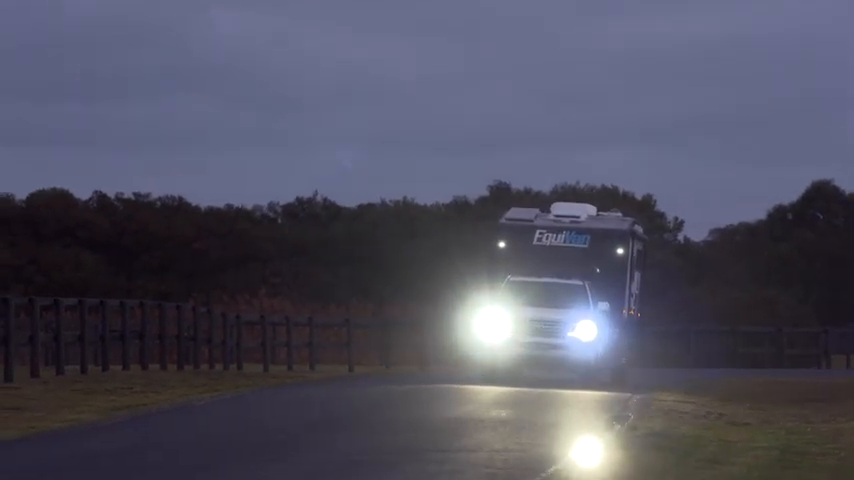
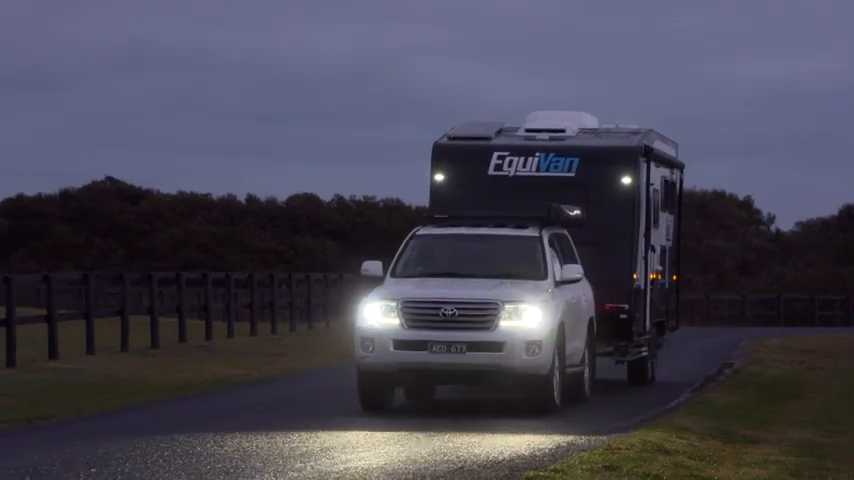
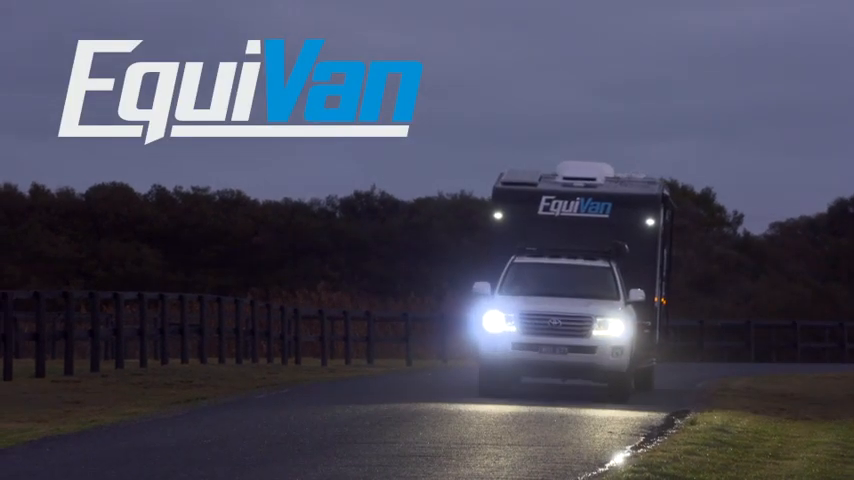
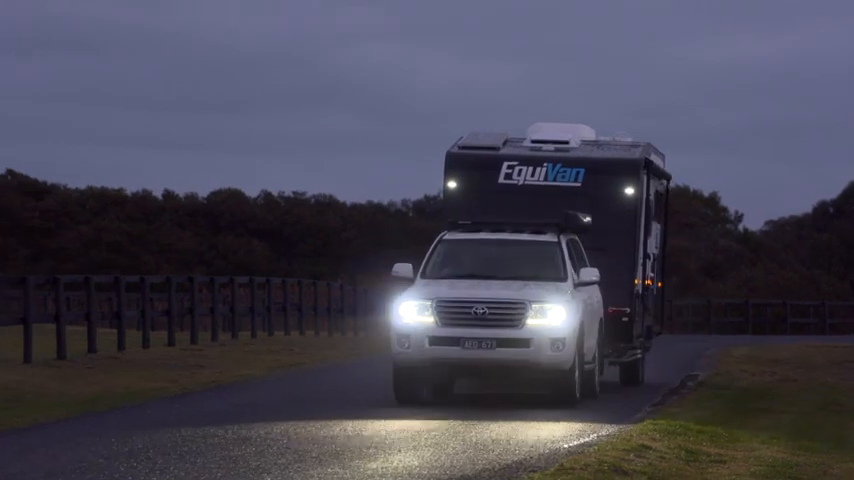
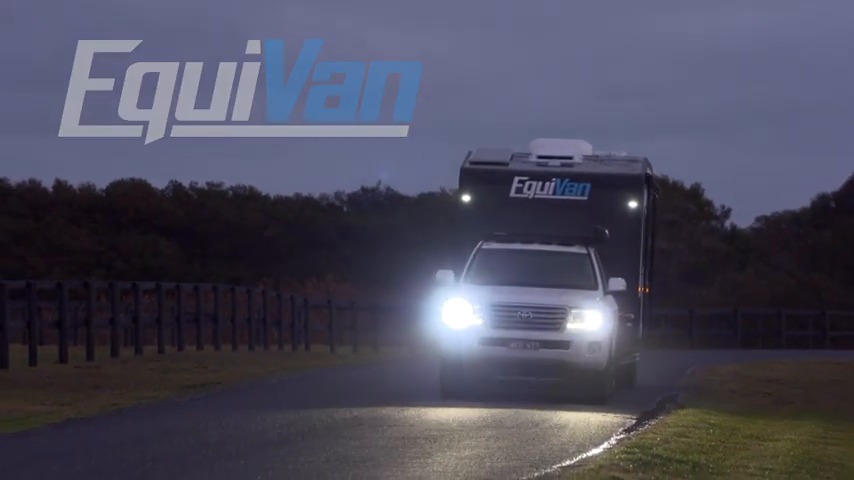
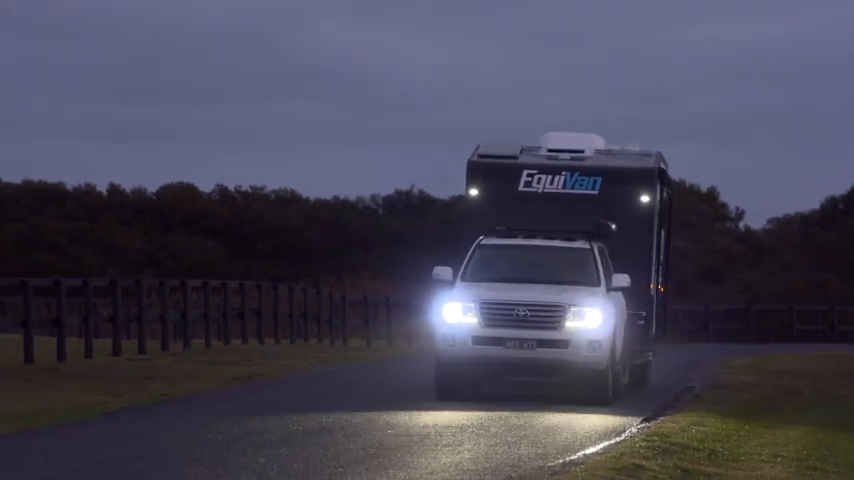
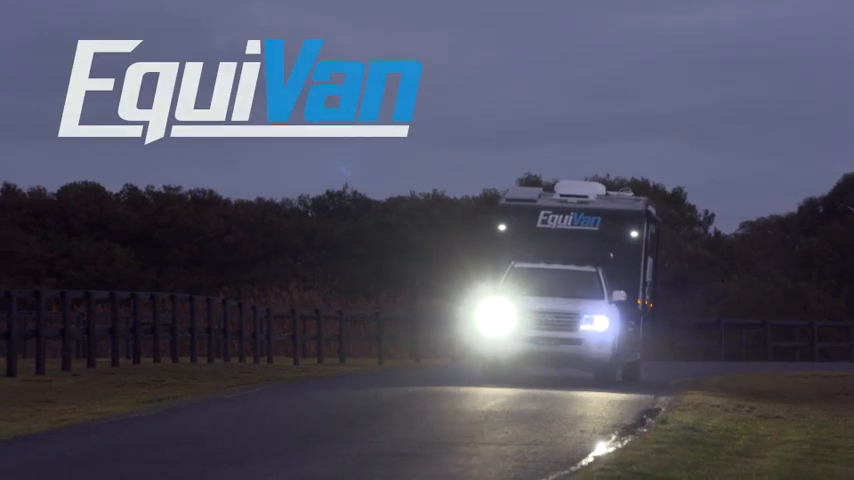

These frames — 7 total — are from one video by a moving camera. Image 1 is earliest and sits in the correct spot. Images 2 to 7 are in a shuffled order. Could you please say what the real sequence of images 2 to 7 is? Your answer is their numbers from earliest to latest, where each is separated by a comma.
7, 3, 5, 6, 4, 2
